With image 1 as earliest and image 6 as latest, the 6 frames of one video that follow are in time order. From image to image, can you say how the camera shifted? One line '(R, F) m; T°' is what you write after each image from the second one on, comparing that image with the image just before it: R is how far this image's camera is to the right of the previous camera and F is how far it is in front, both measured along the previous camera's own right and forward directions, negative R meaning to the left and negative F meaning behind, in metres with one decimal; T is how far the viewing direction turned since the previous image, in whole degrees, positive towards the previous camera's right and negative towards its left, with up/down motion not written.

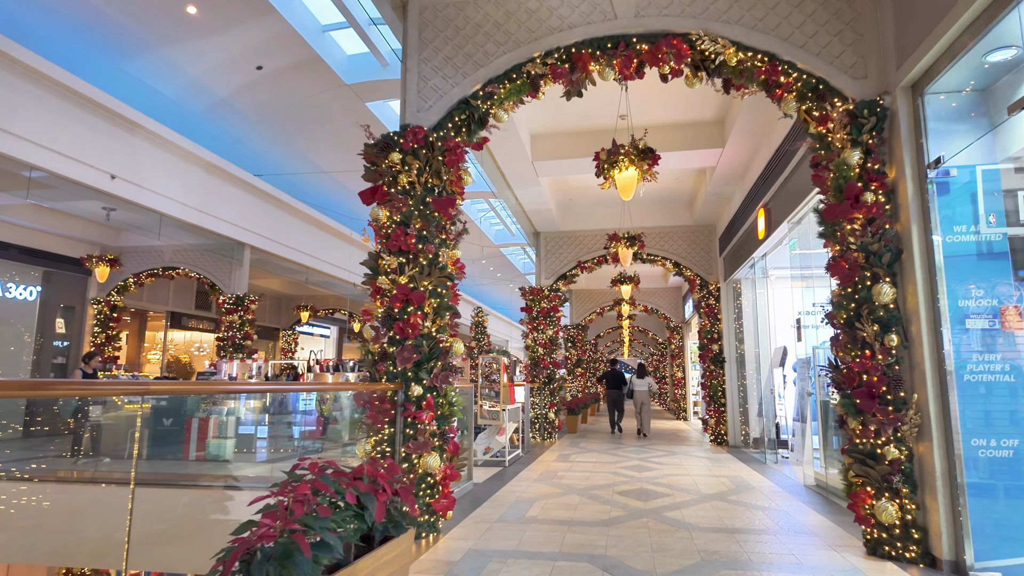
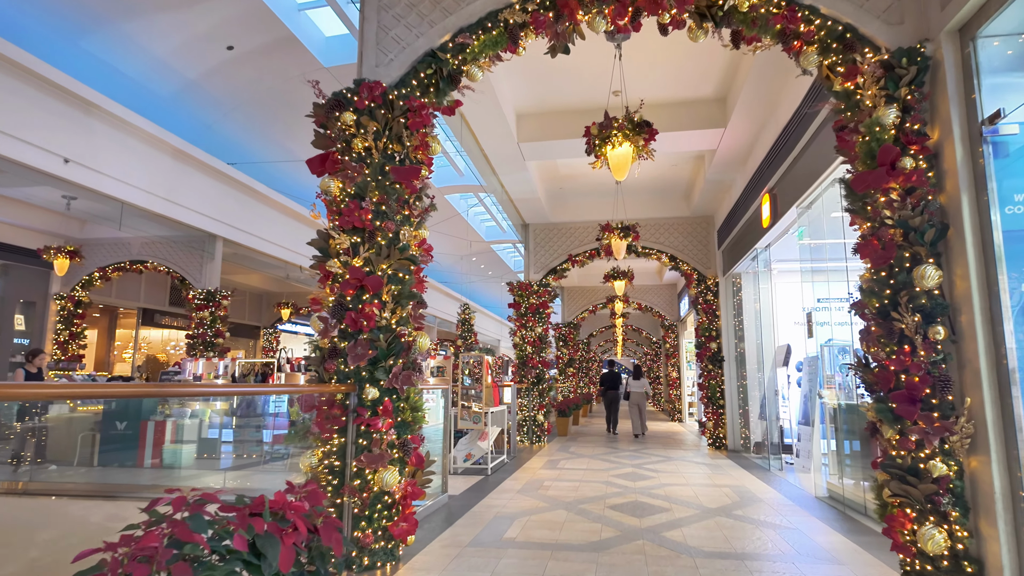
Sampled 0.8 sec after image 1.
(+0.1, +0.6) m; +1°
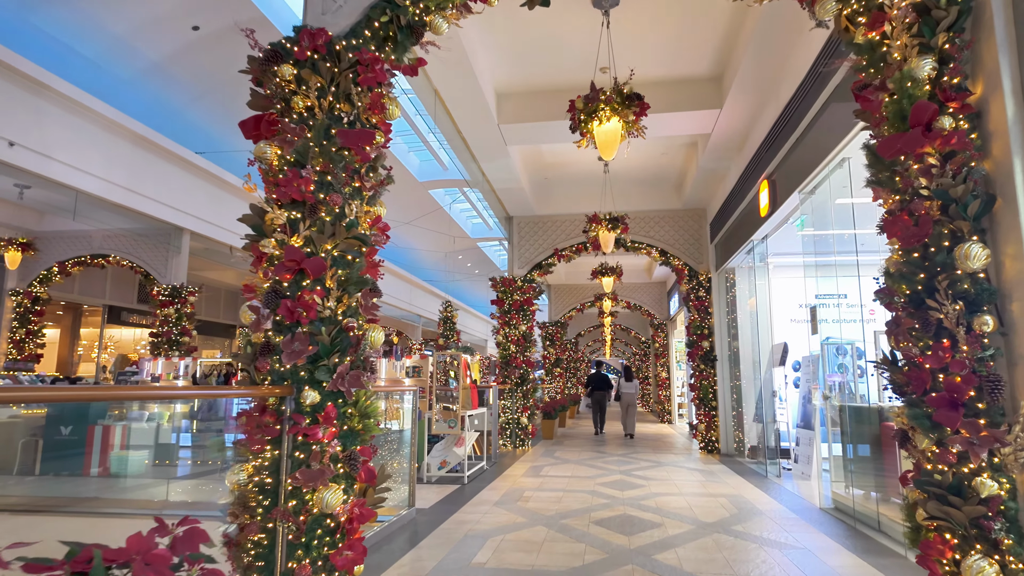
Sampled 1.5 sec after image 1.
(+0.1, +0.5) m; +1°
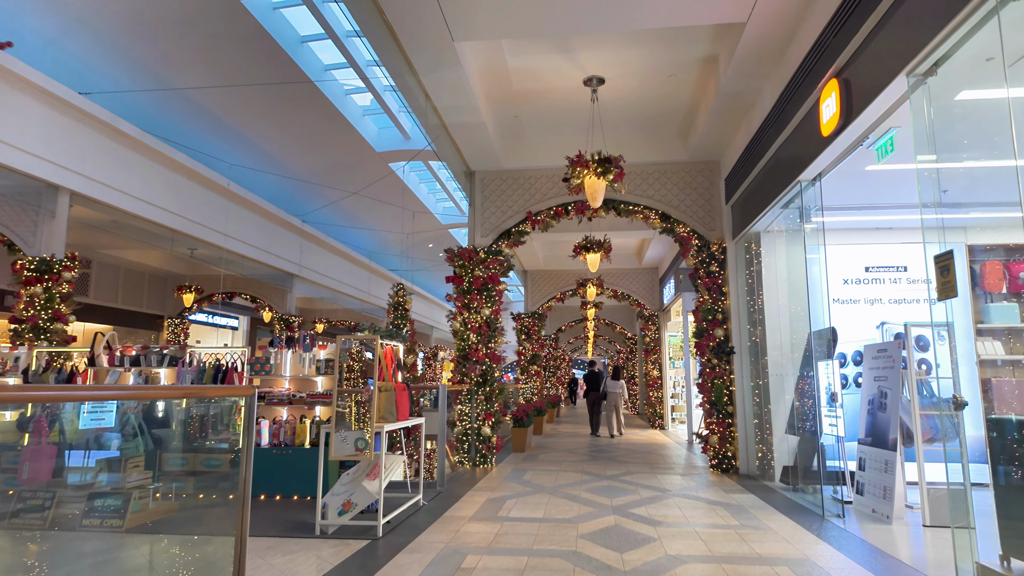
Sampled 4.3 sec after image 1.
(+0.3, +2.0) m; +2°
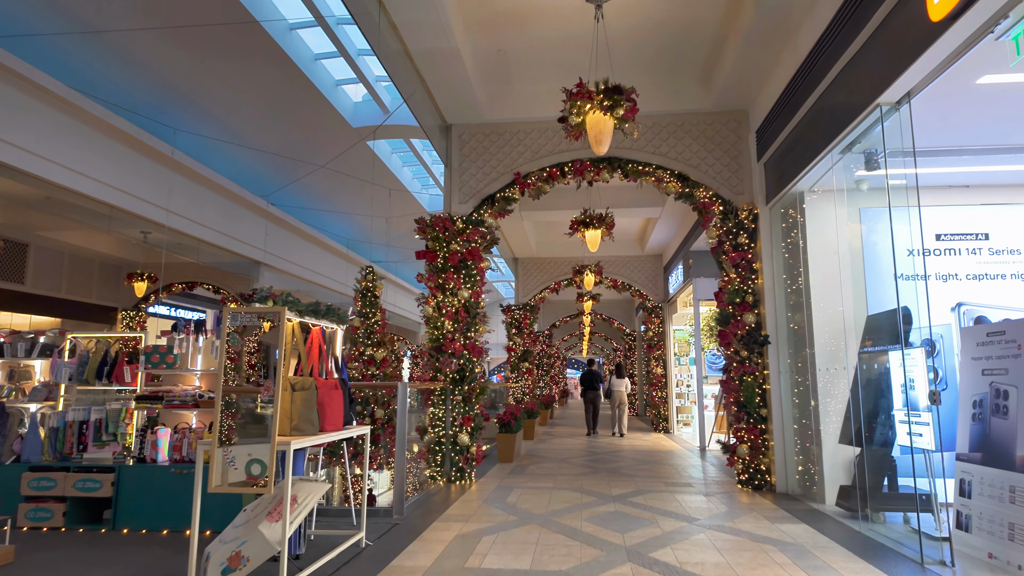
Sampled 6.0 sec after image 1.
(+0.1, +1.3) m; +1°
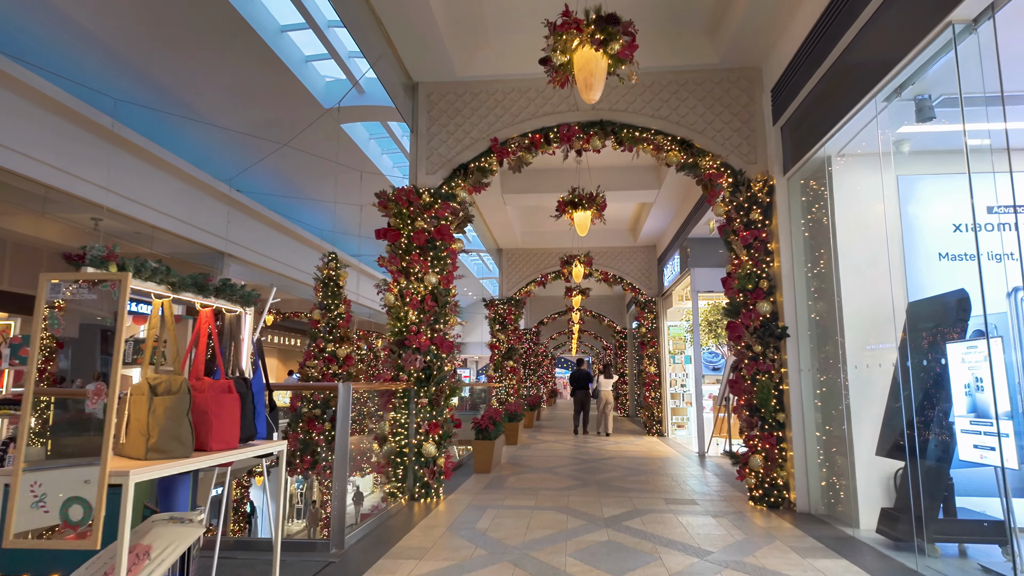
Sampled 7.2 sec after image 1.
(+0.1, +0.8) m; +1°
